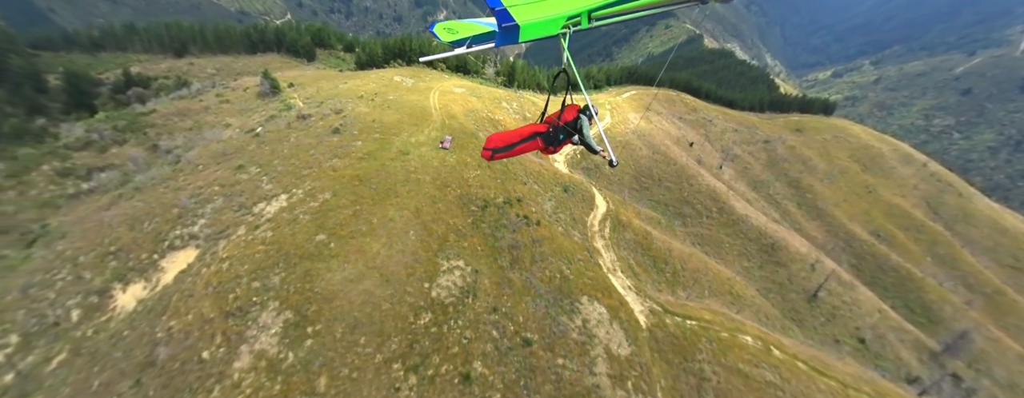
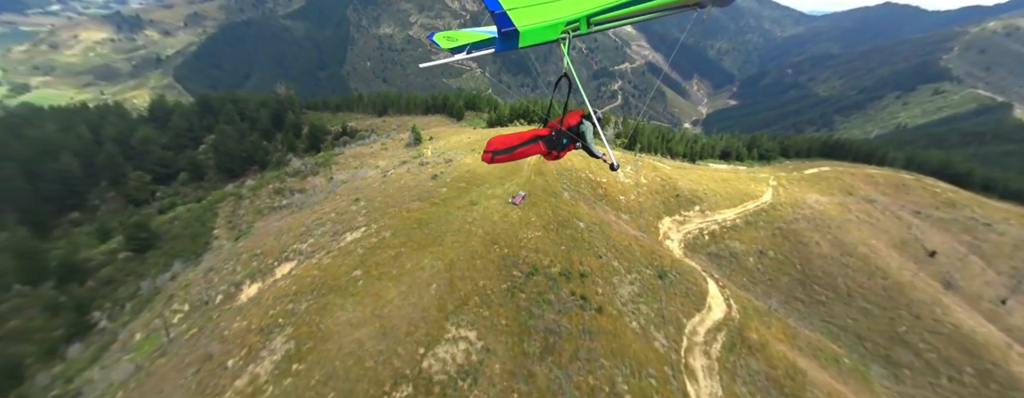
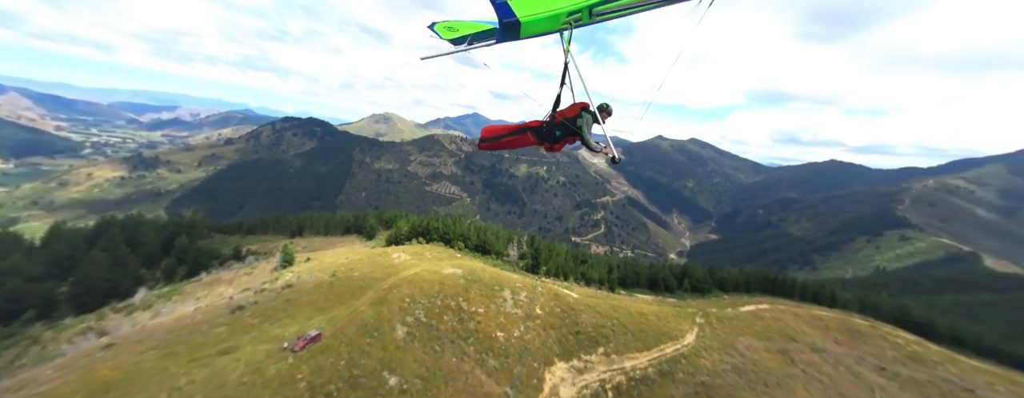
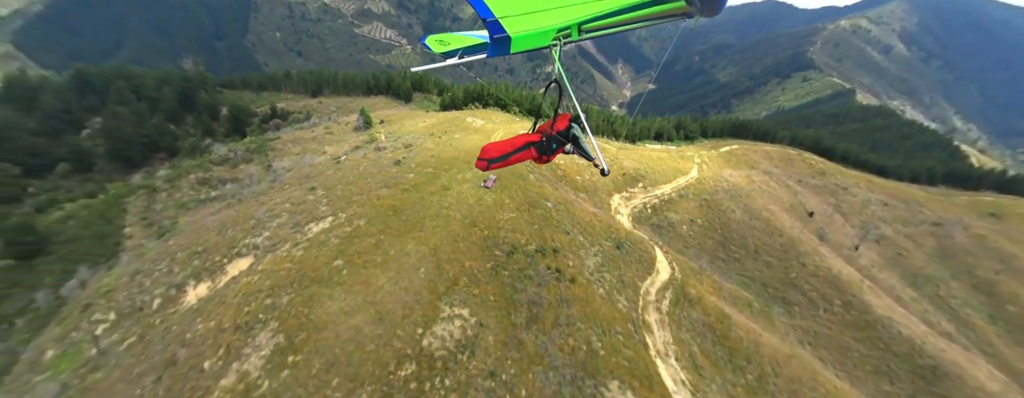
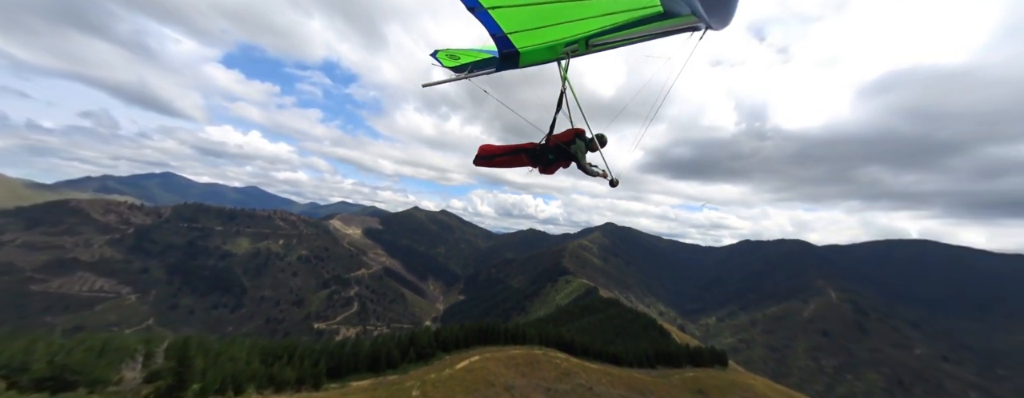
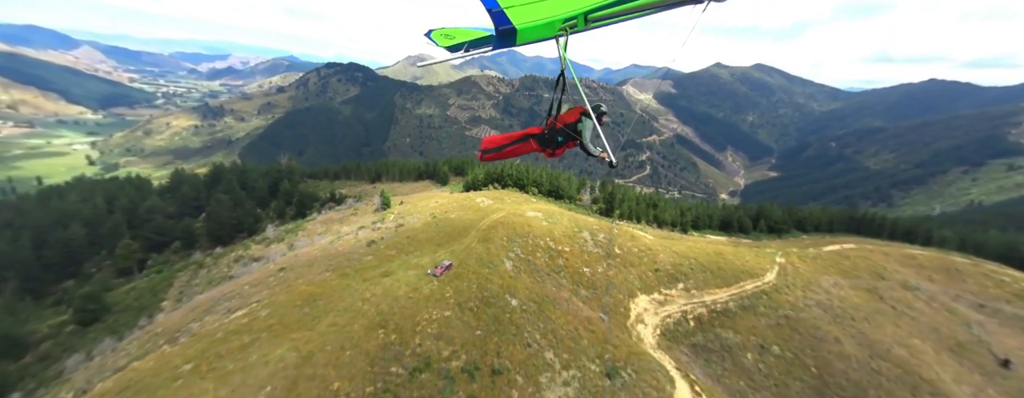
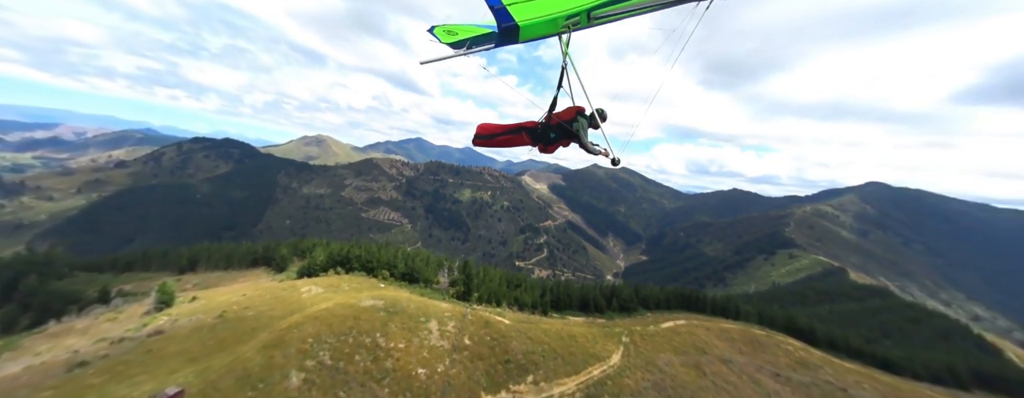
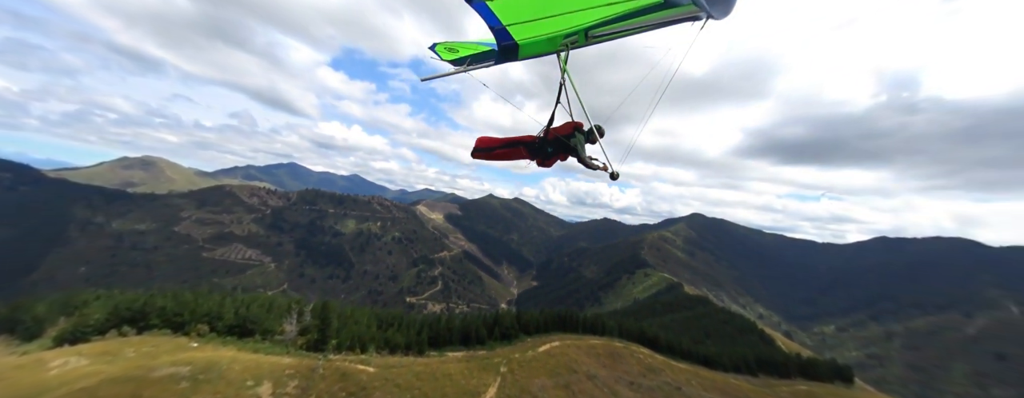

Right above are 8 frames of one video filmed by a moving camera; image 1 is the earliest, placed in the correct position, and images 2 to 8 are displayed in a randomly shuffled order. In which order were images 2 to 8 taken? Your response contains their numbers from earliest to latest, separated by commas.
4, 2, 6, 3, 7, 8, 5
